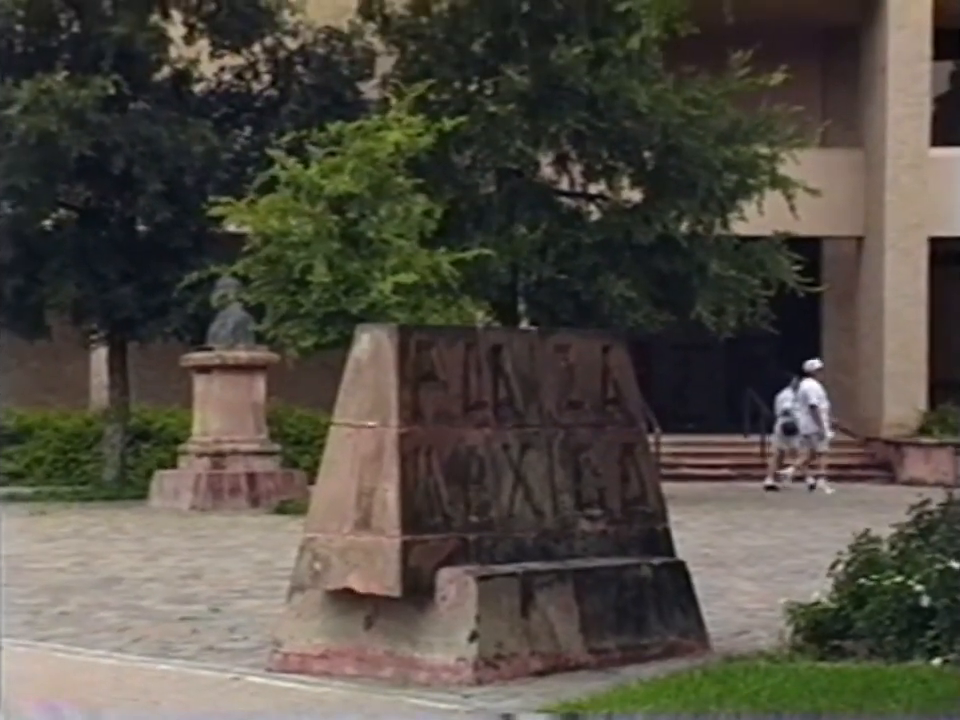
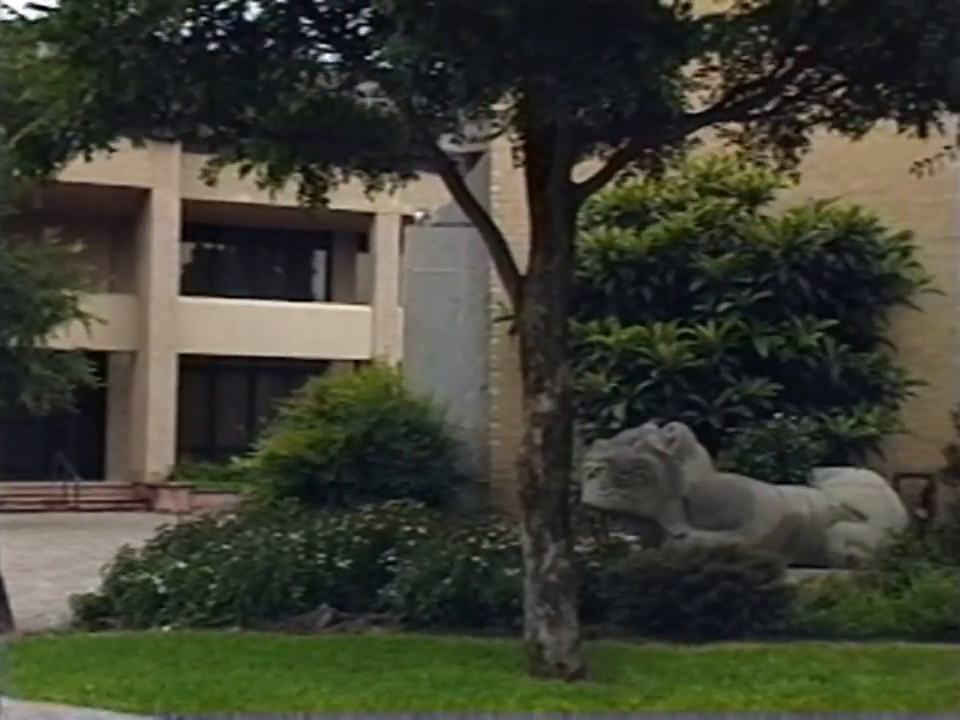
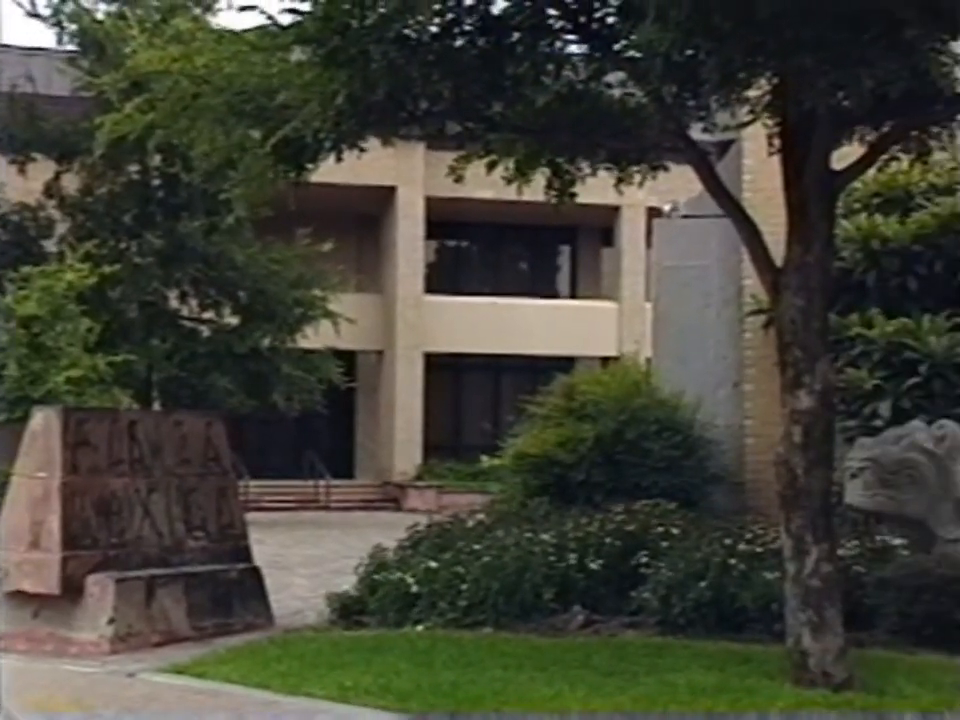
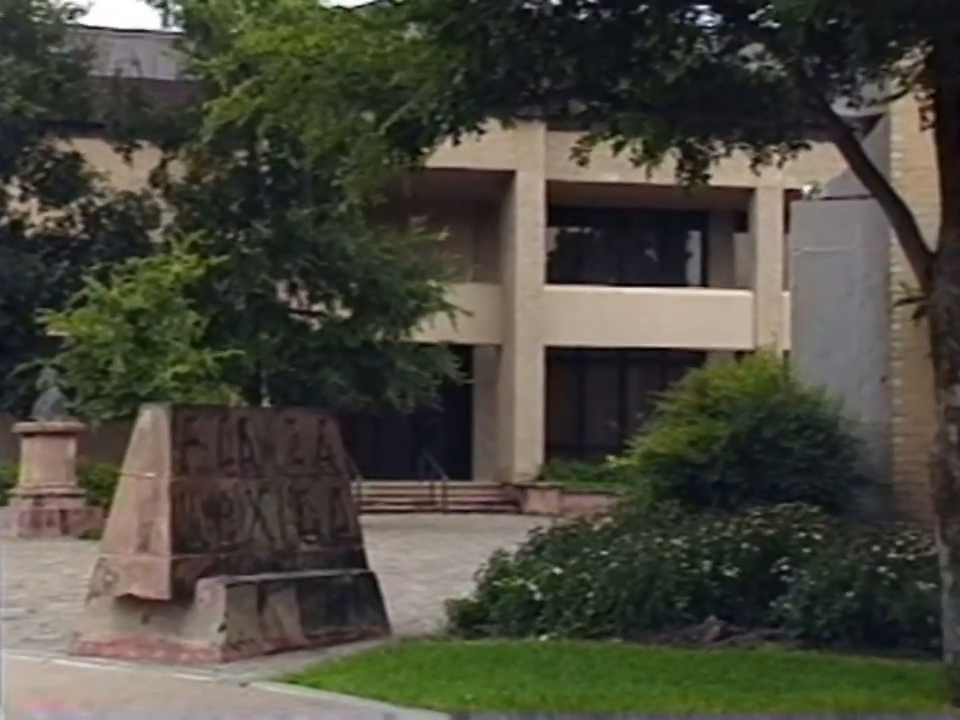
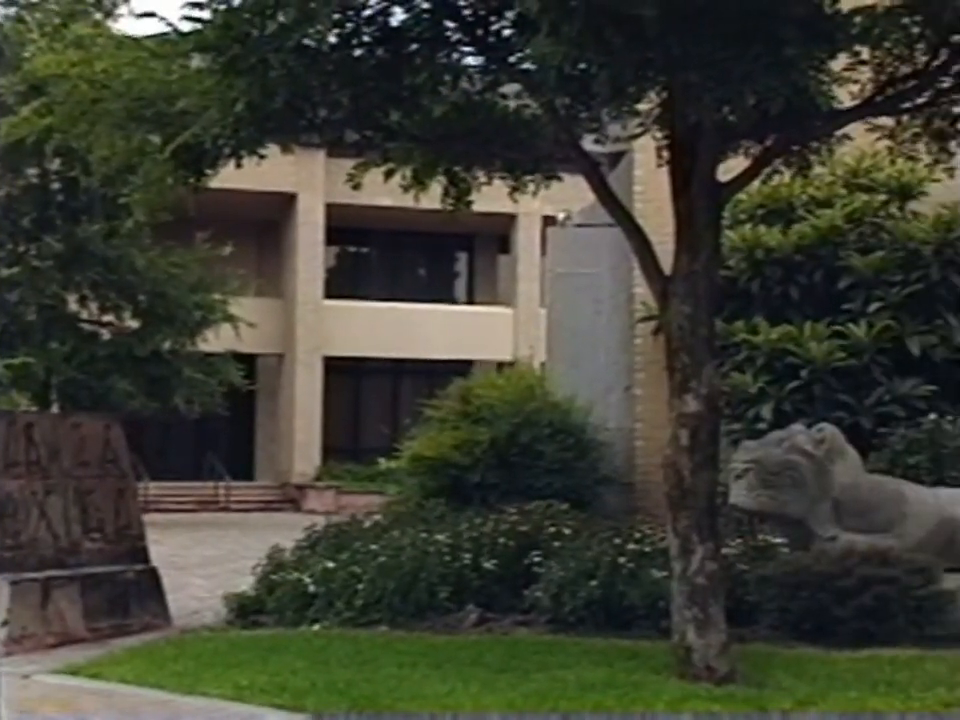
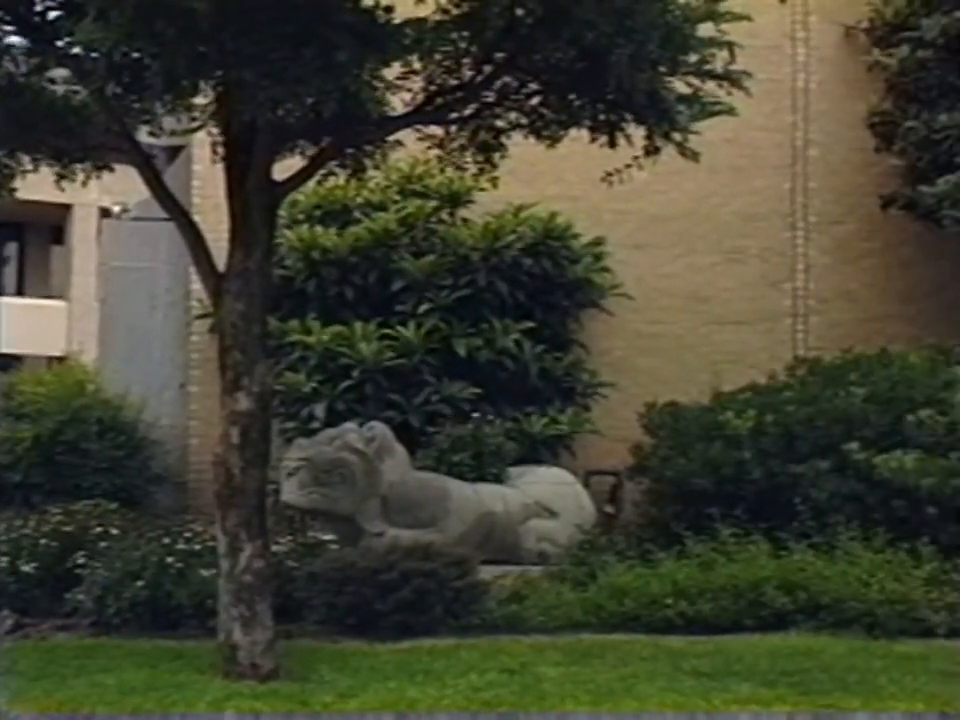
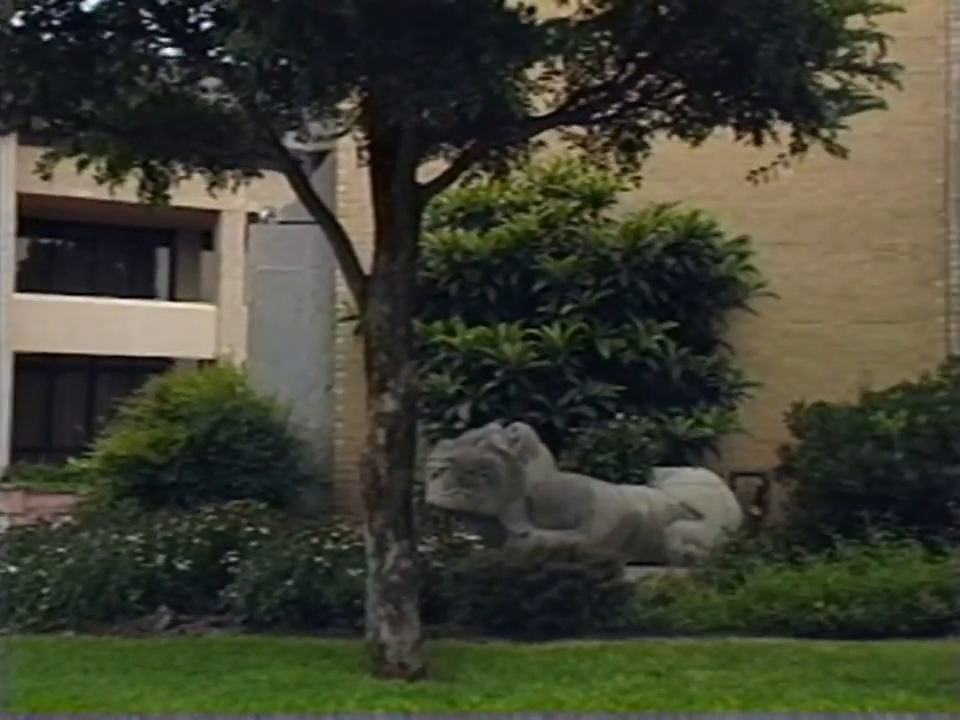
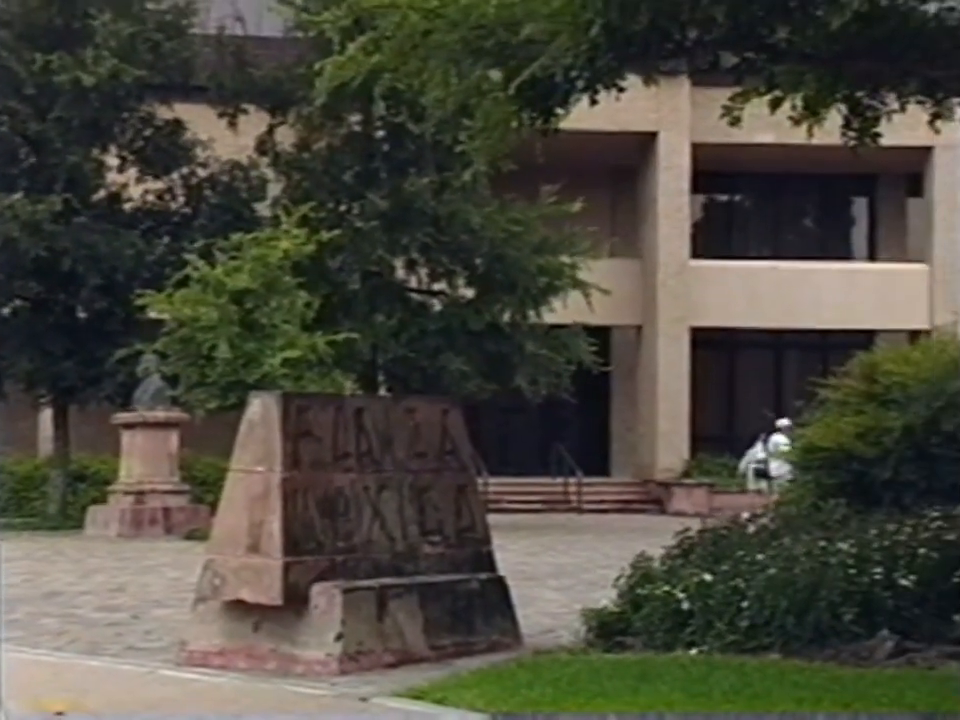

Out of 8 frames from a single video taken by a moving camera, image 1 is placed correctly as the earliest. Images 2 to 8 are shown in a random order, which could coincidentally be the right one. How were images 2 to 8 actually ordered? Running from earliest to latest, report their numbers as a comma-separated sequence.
8, 4, 3, 5, 2, 7, 6
